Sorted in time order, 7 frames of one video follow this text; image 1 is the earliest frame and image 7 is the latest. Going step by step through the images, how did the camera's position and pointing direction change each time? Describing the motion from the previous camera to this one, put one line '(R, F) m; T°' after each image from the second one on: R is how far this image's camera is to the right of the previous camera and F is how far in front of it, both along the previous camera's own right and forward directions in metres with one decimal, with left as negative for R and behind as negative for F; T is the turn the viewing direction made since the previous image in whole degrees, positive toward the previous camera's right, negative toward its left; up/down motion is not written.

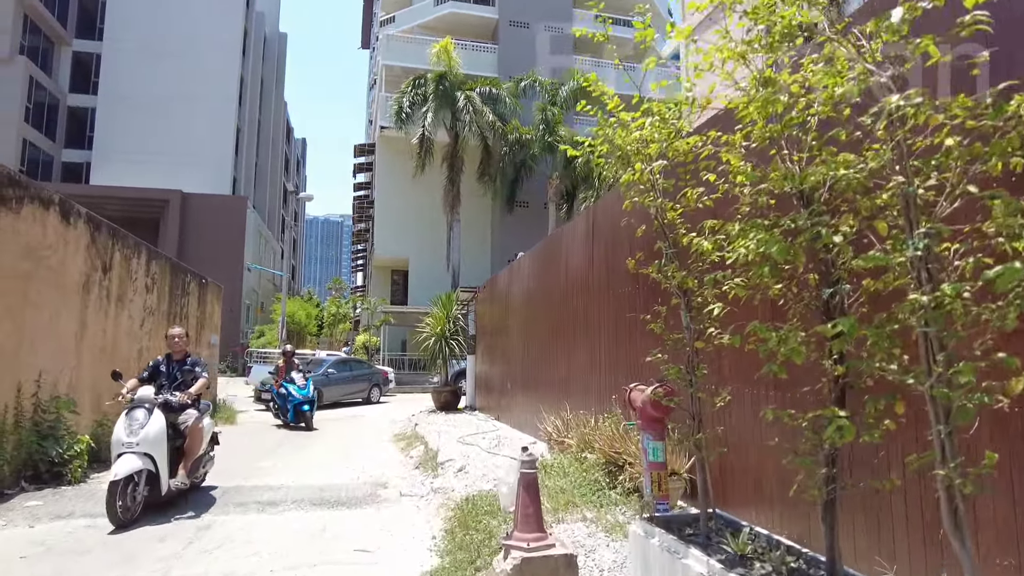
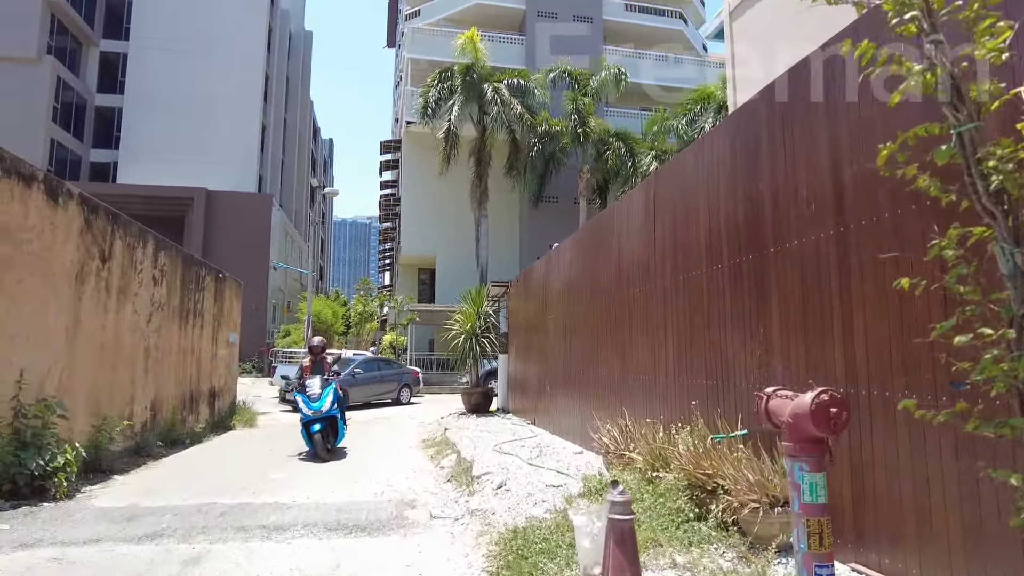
(-0.2, +1.2) m; -2°
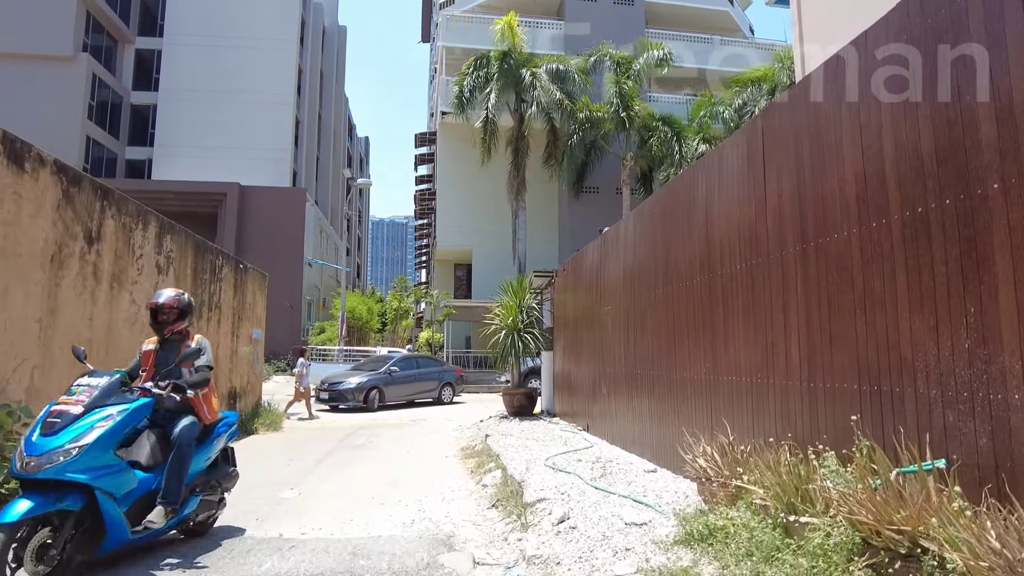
(-0.2, +1.5) m; -3°
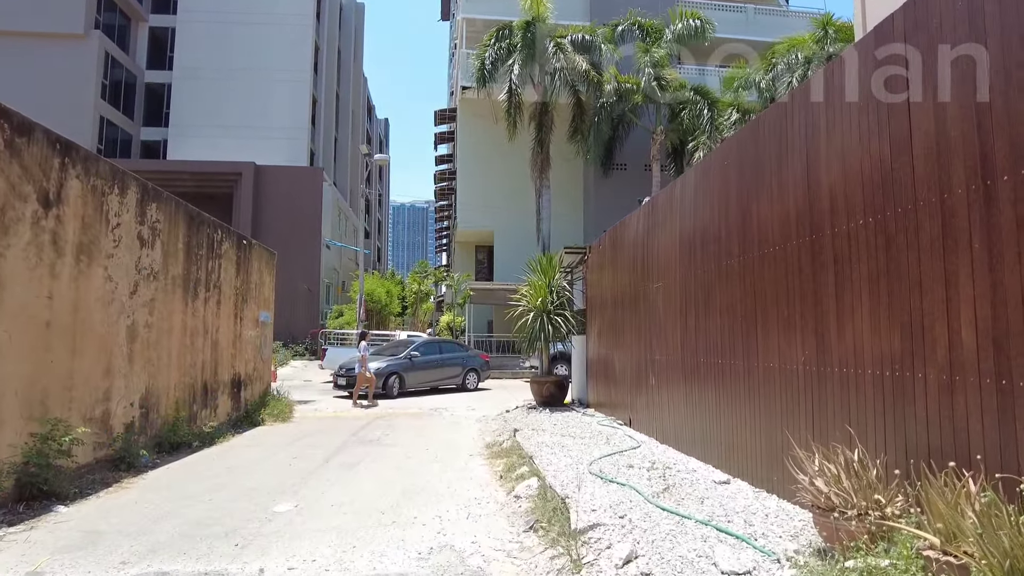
(-0.2, +1.3) m; -2°
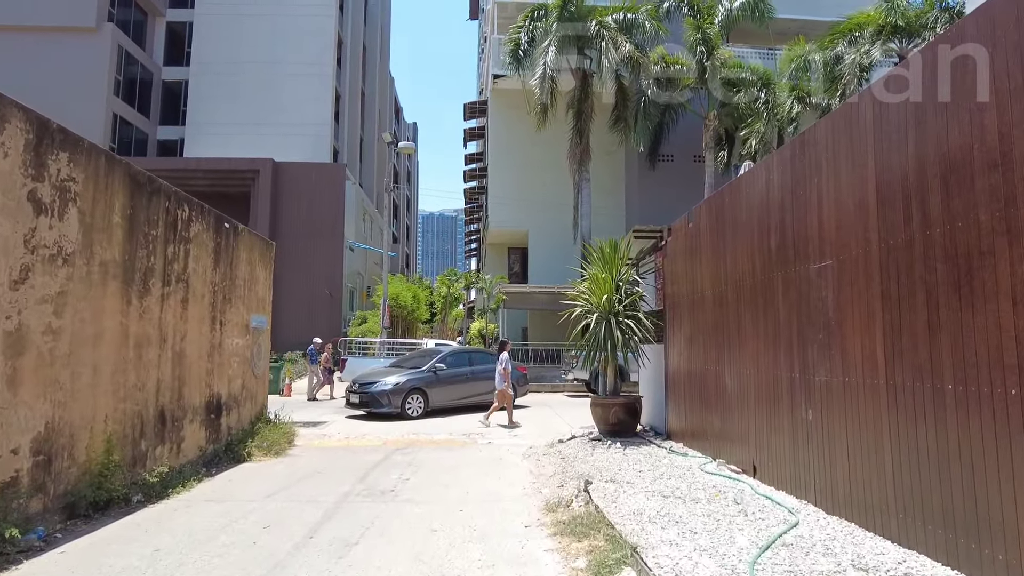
(-0.4, +2.9) m; -2°
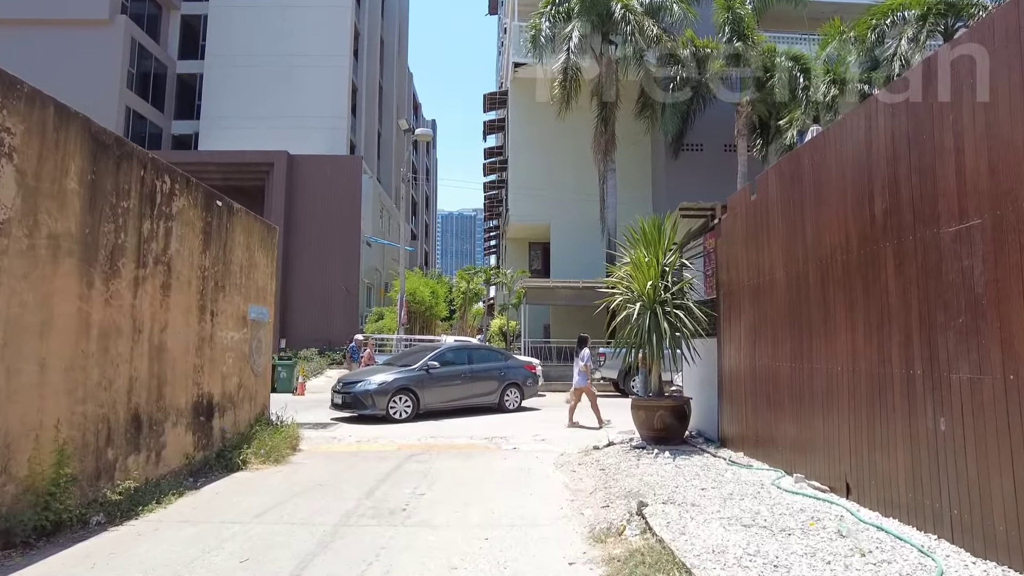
(-0.1, +1.3) m; -2°
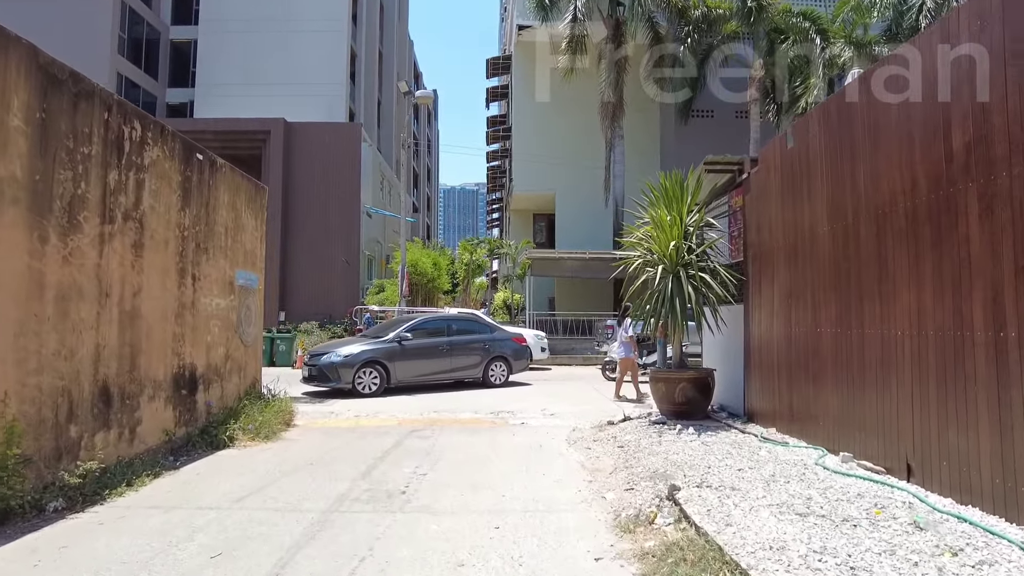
(-0.1, +0.7) m; 0°
